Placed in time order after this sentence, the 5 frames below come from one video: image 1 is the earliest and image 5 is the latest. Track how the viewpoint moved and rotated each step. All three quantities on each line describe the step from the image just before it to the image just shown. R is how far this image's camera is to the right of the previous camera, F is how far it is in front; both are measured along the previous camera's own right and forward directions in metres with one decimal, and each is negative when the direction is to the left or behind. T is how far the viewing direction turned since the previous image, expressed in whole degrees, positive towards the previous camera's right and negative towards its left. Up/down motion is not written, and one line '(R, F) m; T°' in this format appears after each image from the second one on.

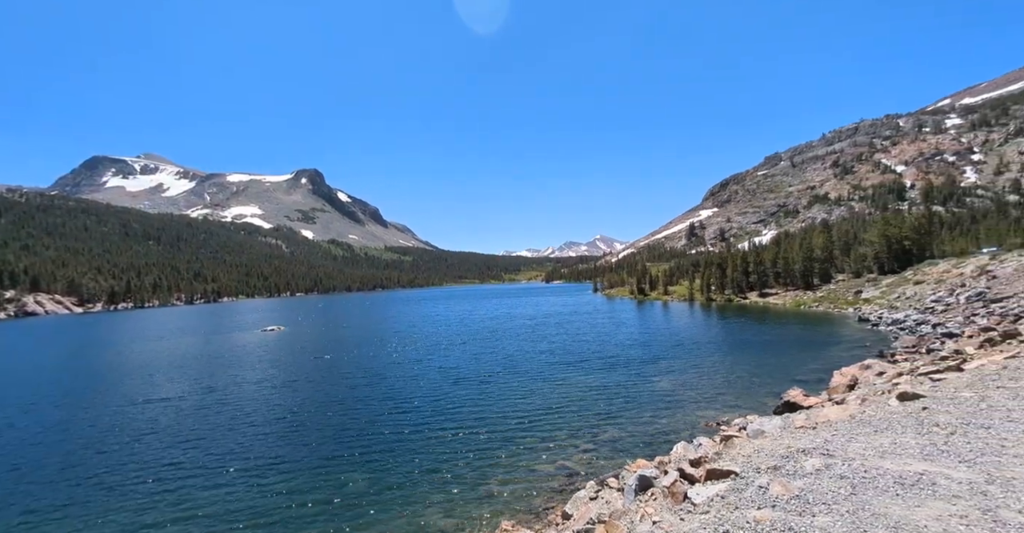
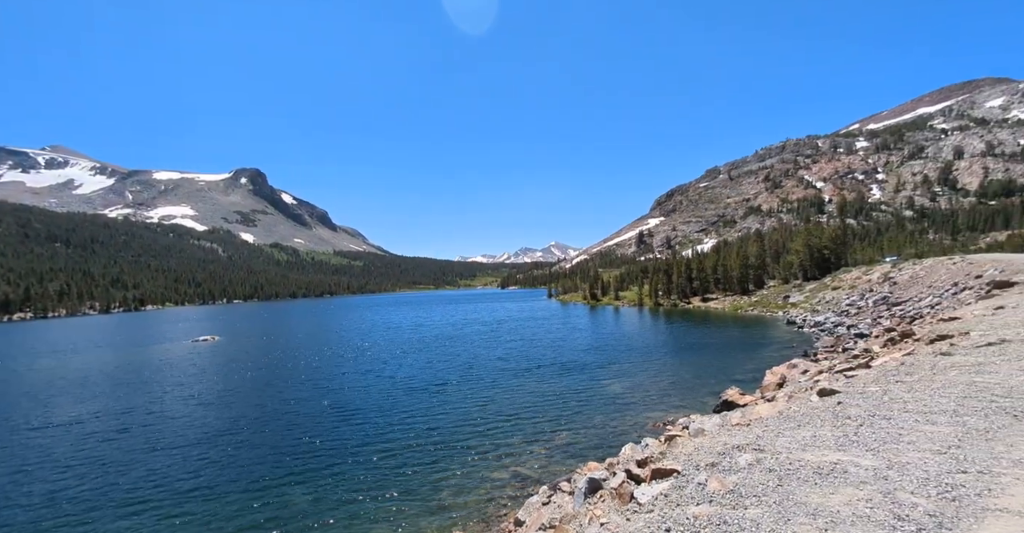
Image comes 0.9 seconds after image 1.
(+0.2, -0.6) m; +5°
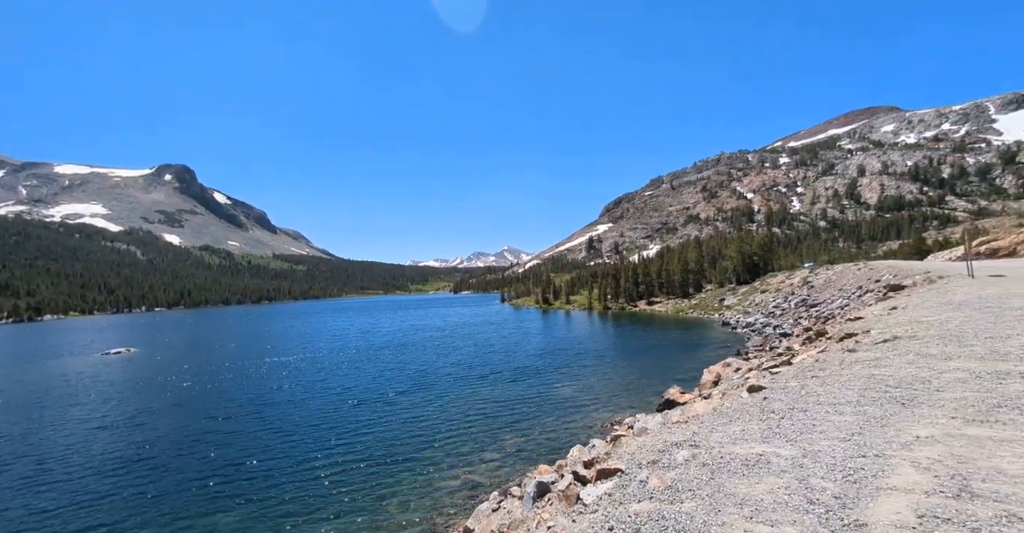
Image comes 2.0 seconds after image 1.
(+0.2, -0.5) m; +6°
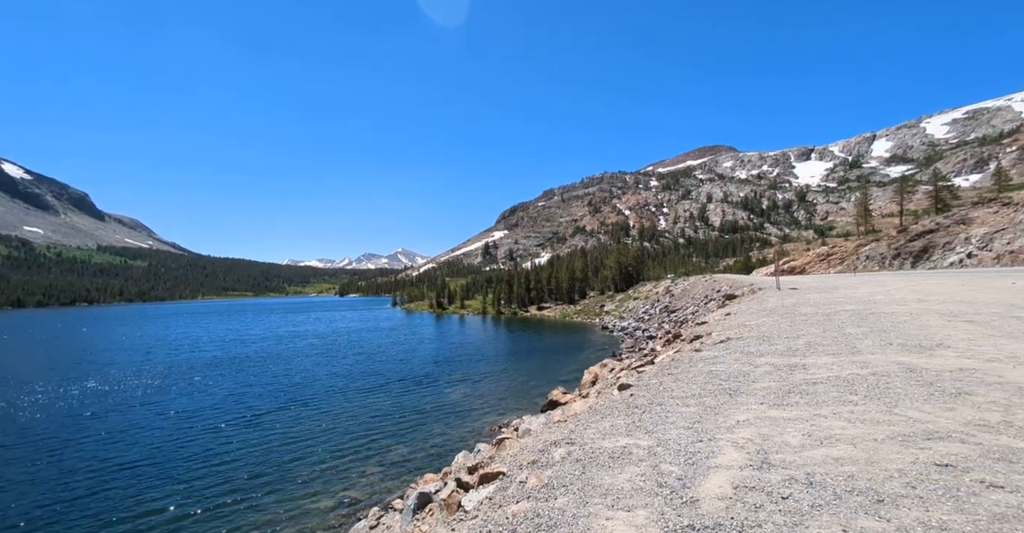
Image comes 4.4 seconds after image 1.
(+0.2, -0.8) m; +12°
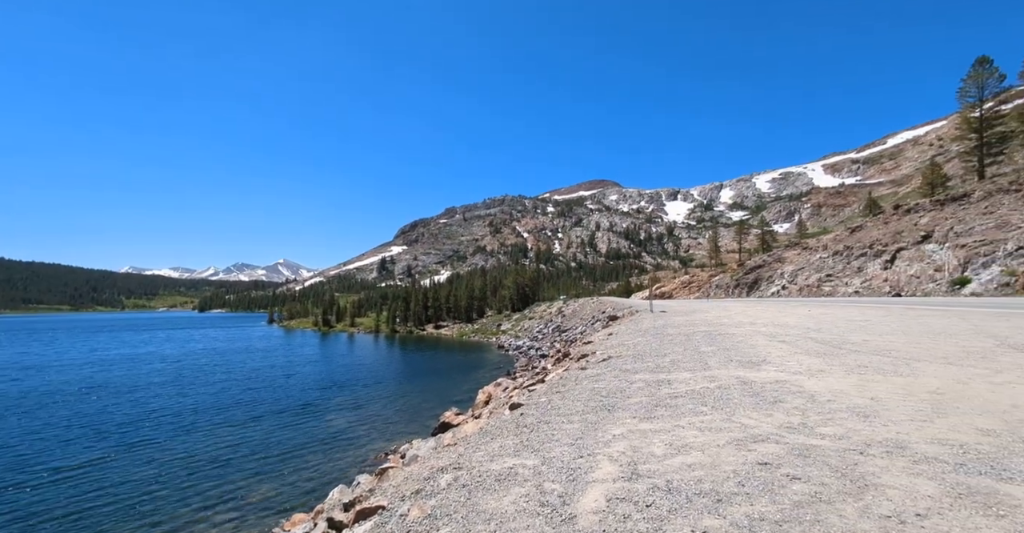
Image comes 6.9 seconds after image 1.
(+0.1, -0.4) m; +11°
